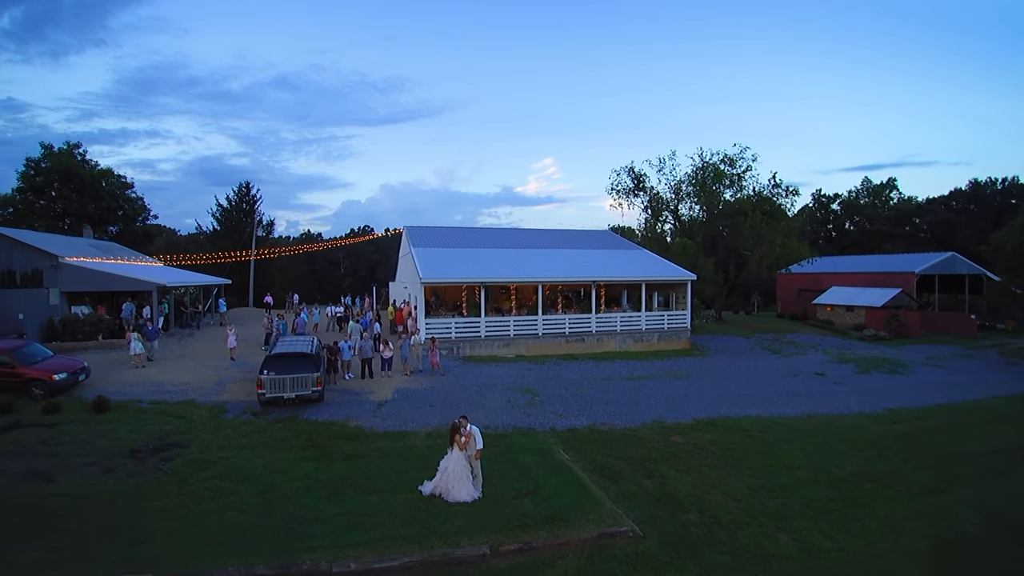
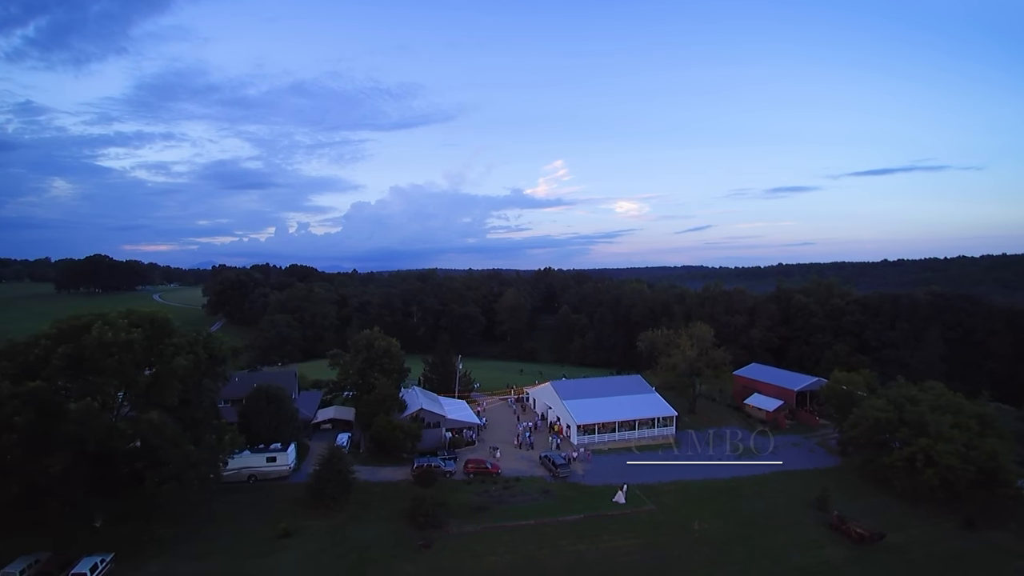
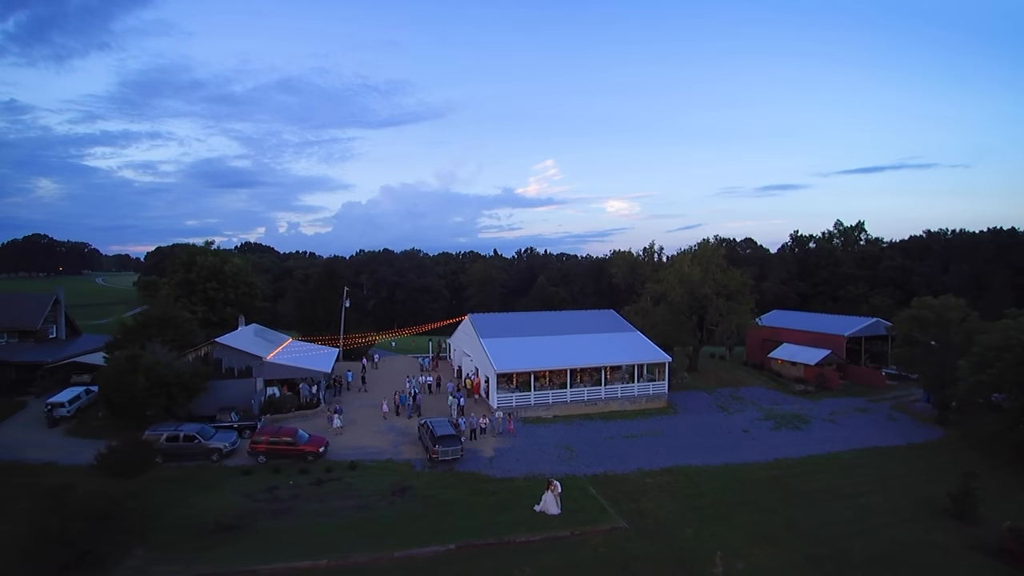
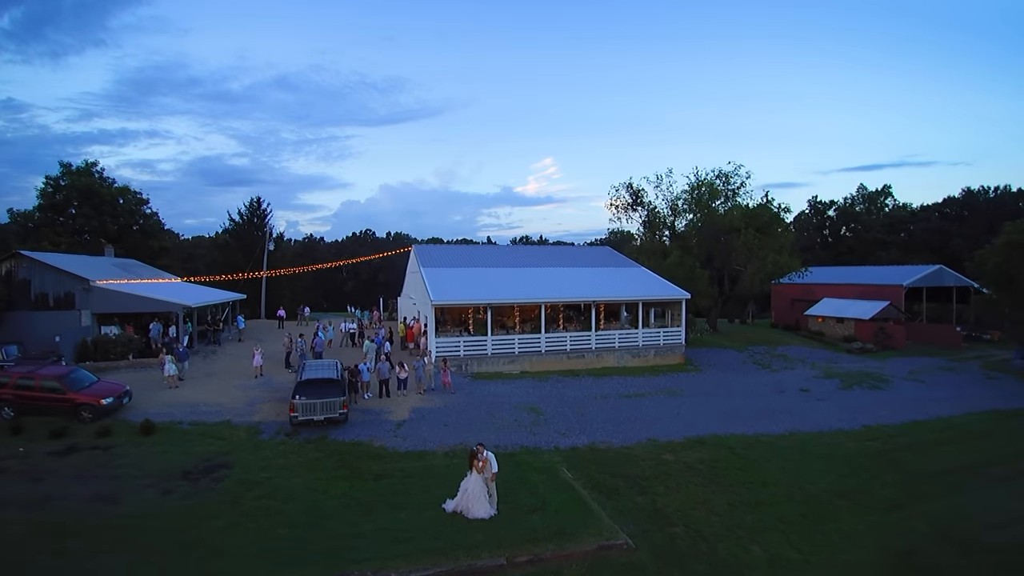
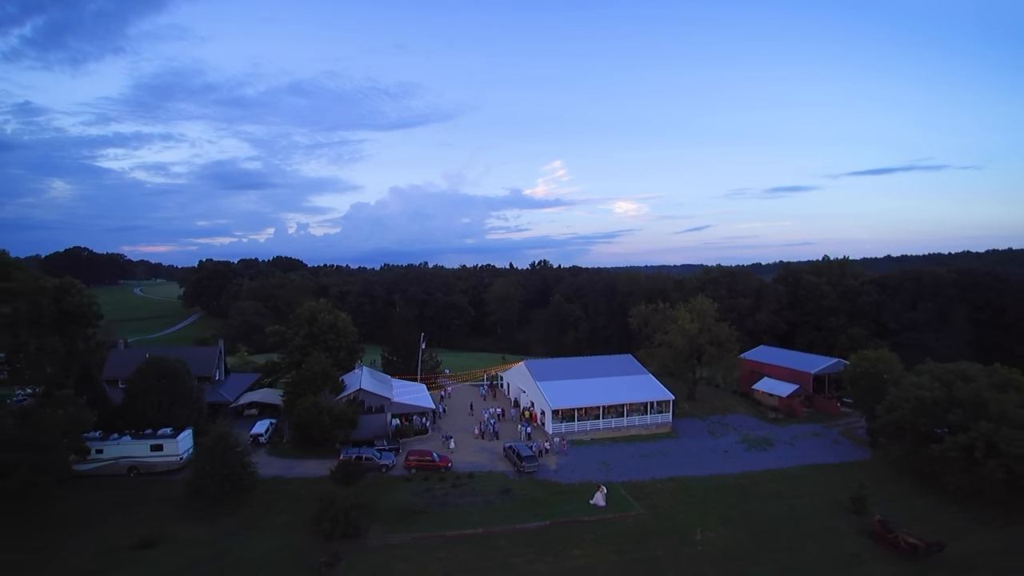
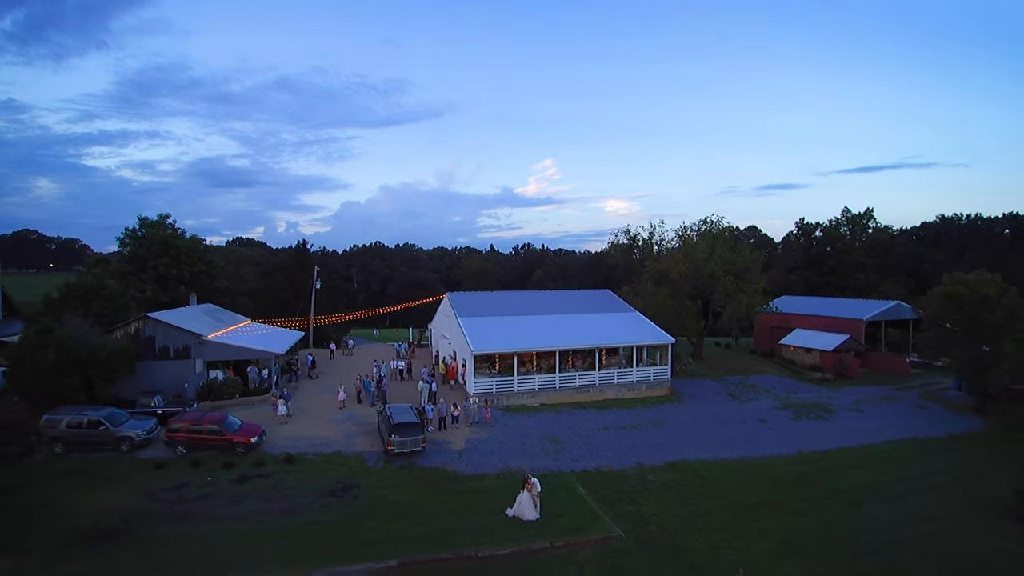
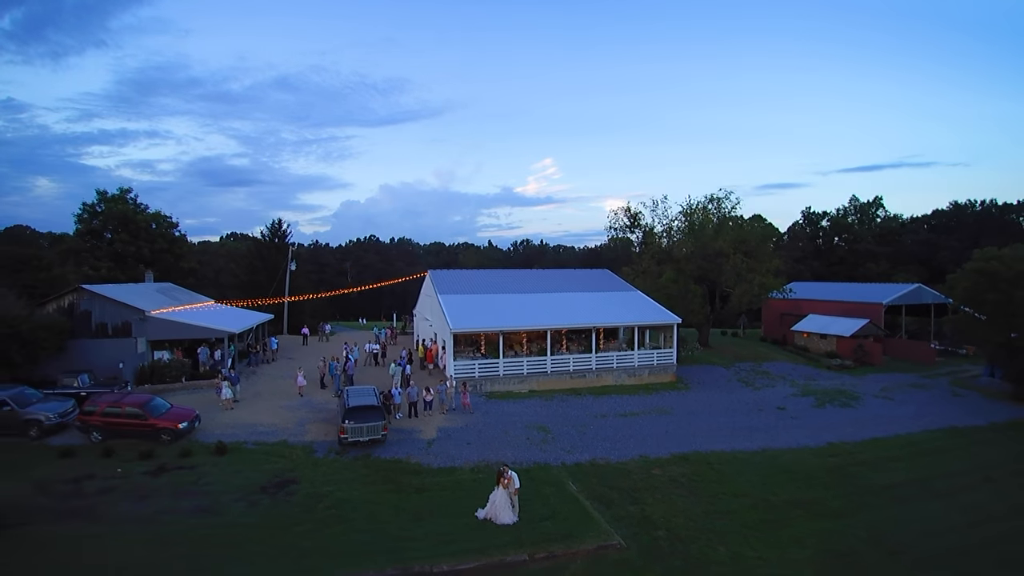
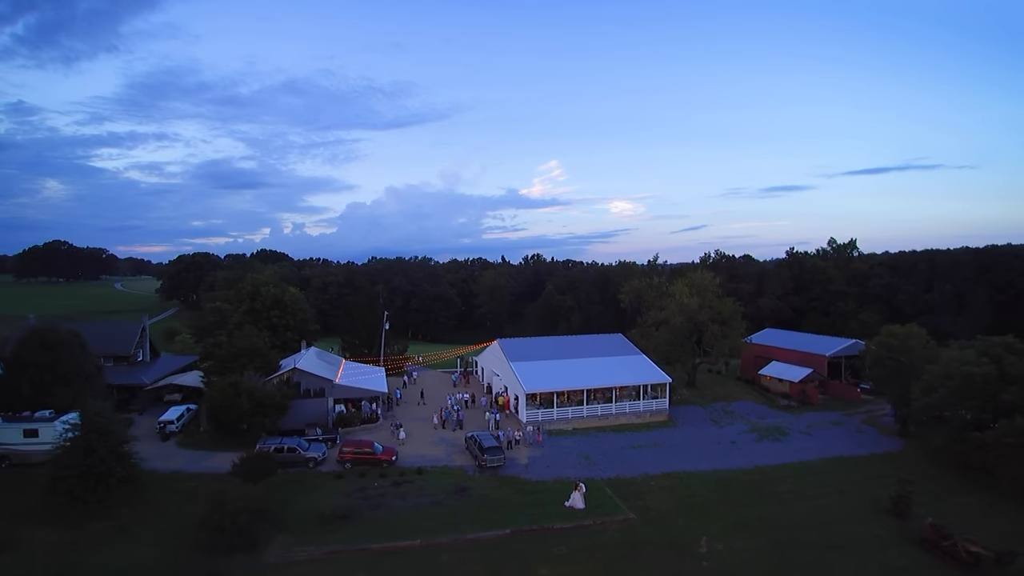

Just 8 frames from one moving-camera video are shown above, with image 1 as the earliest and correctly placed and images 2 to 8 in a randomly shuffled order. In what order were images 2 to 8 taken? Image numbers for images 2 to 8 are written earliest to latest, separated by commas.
4, 7, 6, 3, 8, 5, 2
